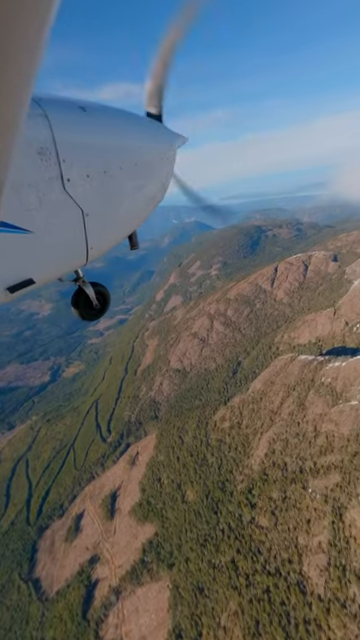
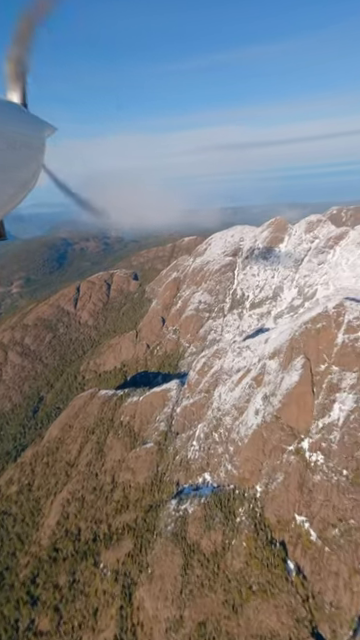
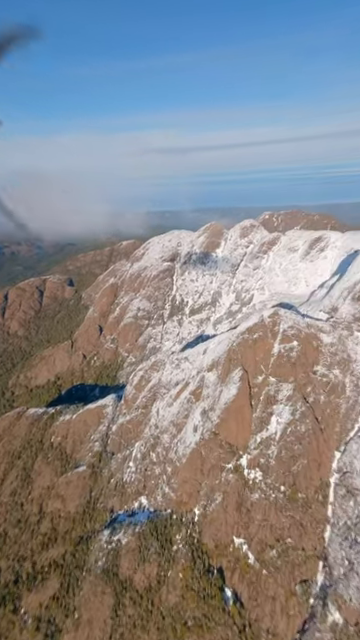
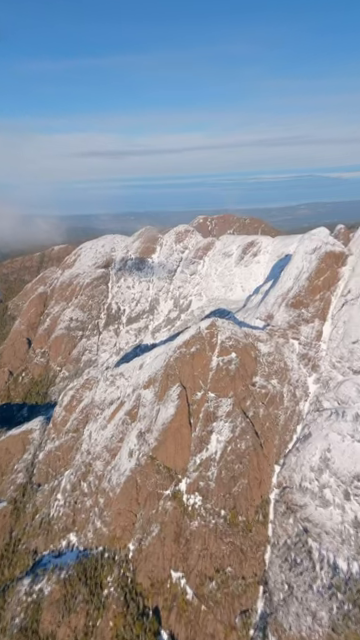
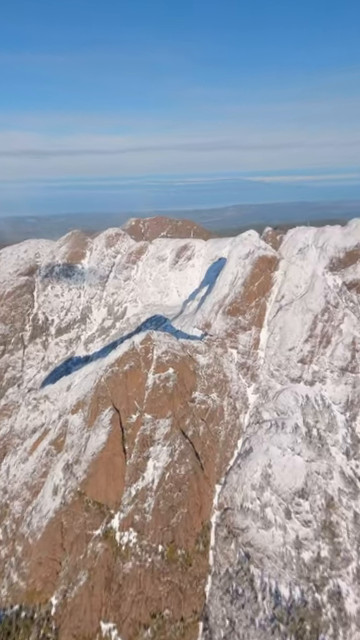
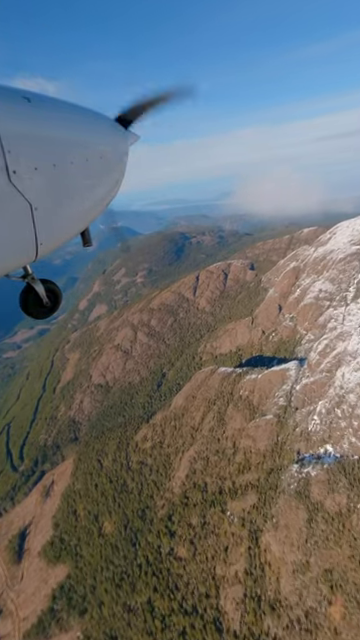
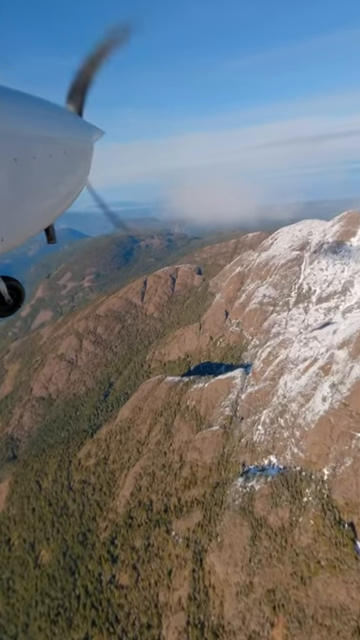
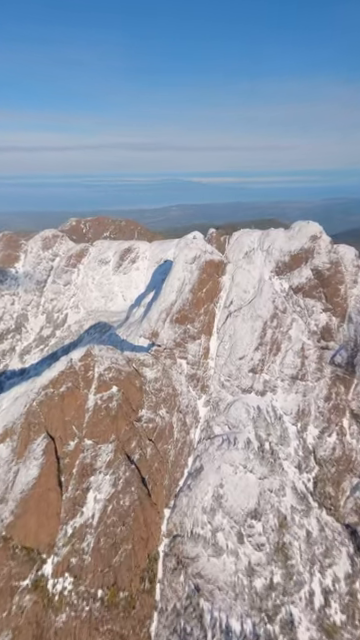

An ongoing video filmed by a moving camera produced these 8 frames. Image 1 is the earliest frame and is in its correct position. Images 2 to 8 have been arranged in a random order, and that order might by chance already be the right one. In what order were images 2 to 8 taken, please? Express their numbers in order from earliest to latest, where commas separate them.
6, 7, 2, 3, 4, 5, 8
